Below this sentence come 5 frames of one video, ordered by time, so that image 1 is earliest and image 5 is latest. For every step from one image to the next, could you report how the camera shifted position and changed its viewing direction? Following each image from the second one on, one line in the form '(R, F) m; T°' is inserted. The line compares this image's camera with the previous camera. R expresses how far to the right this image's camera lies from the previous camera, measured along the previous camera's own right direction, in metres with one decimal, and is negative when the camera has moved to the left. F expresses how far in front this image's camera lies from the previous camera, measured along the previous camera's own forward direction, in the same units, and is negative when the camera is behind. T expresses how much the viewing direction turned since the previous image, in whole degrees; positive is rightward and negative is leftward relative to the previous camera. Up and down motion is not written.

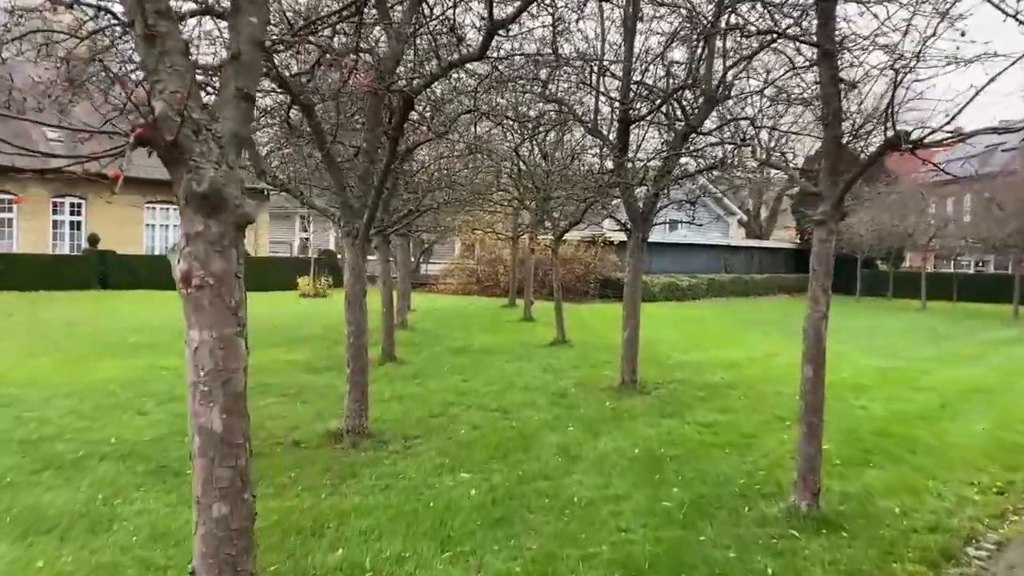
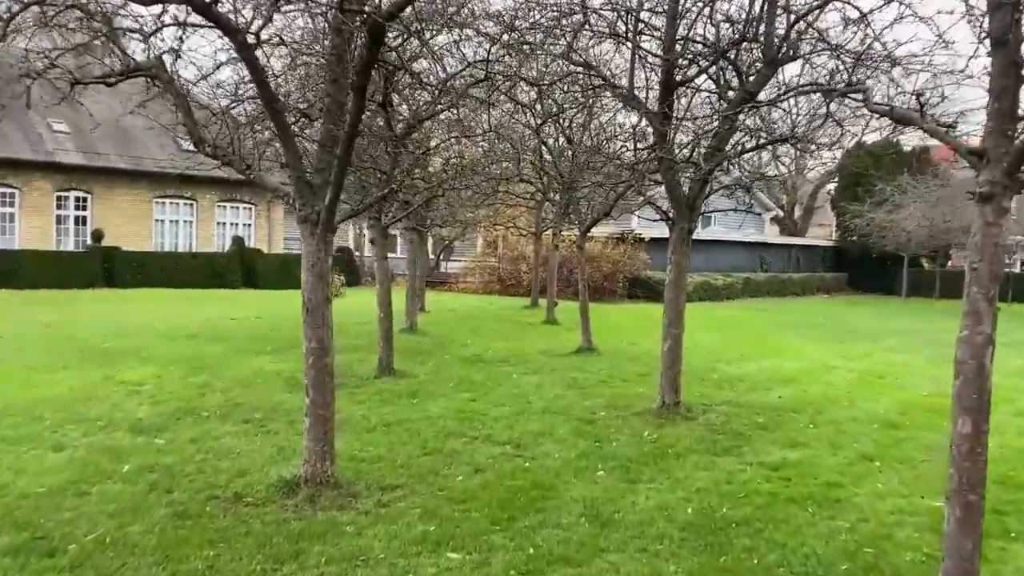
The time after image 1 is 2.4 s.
(+0.1, +1.6) m; -2°
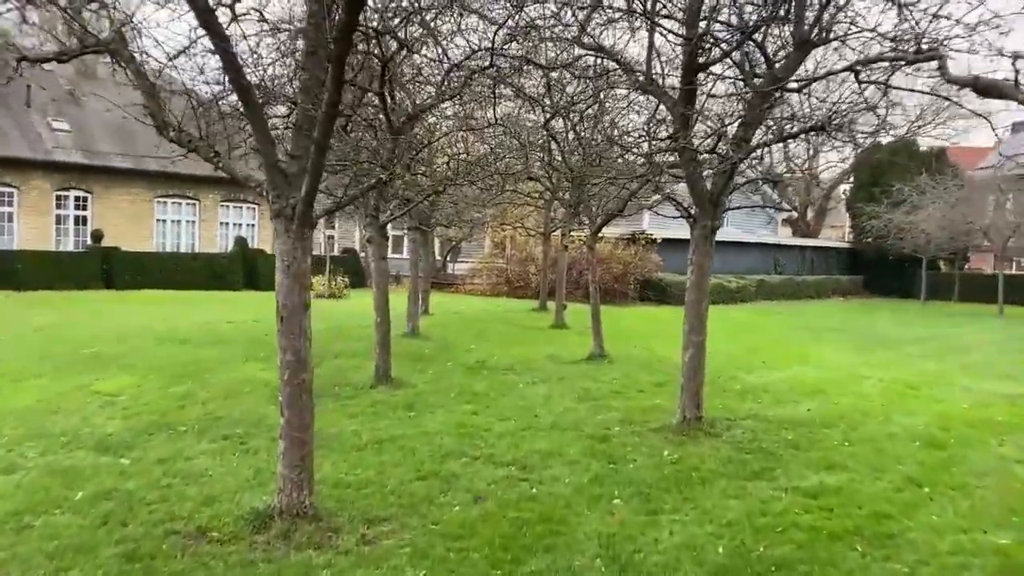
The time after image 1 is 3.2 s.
(0.0, +0.6) m; -1°
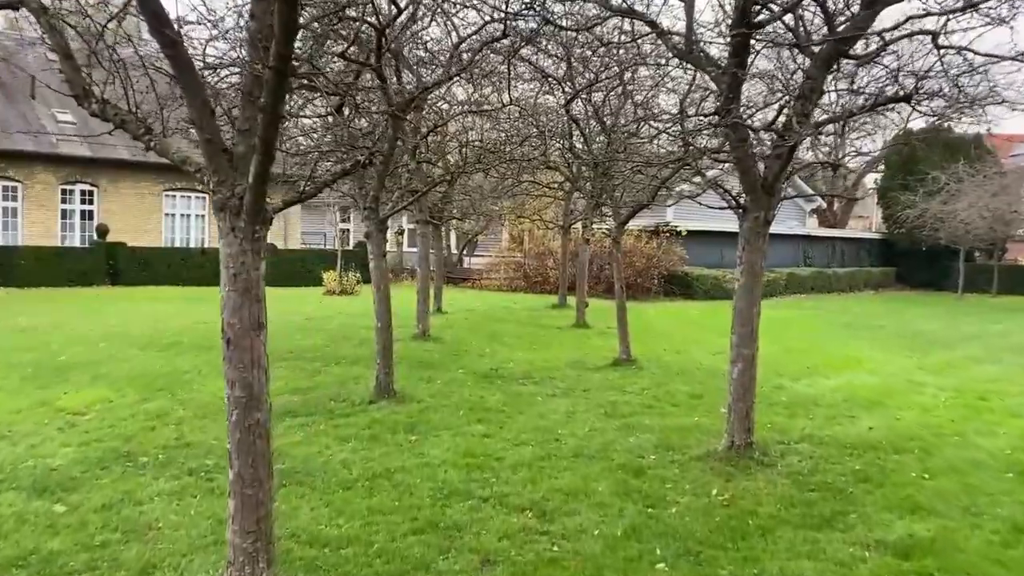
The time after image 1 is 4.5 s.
(0.0, +1.0) m; -1°
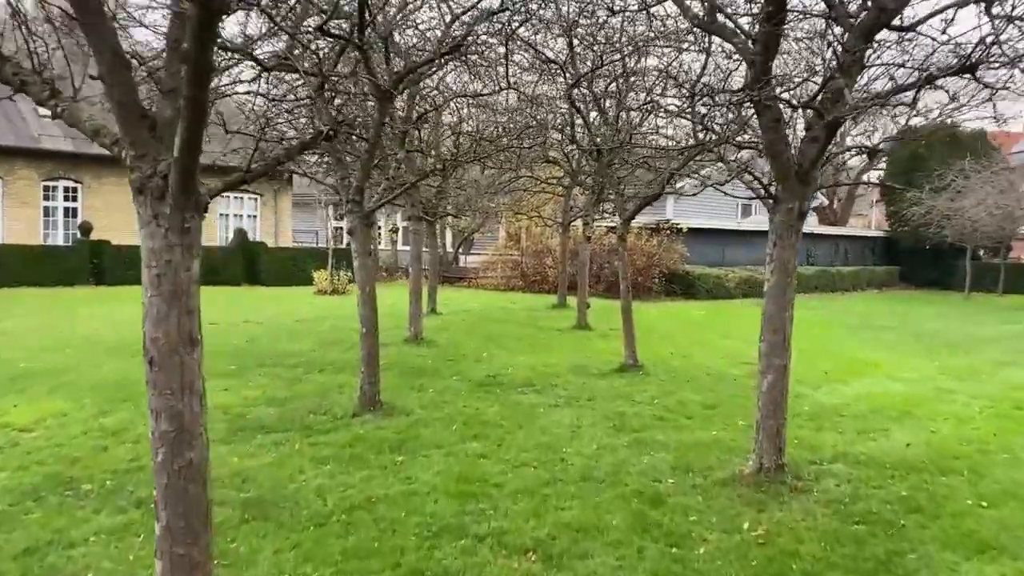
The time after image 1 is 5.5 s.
(0.0, +0.7) m; 0°
